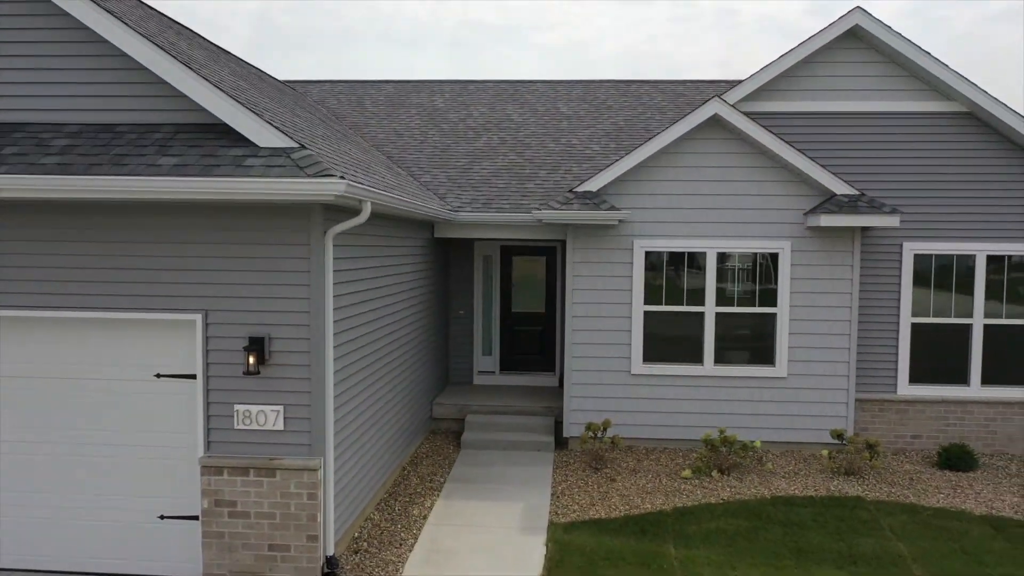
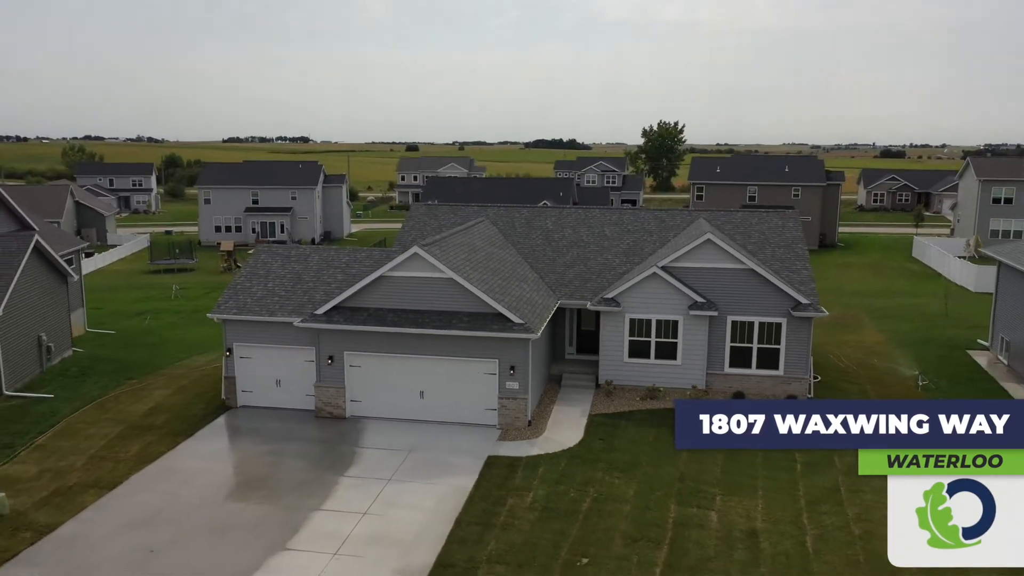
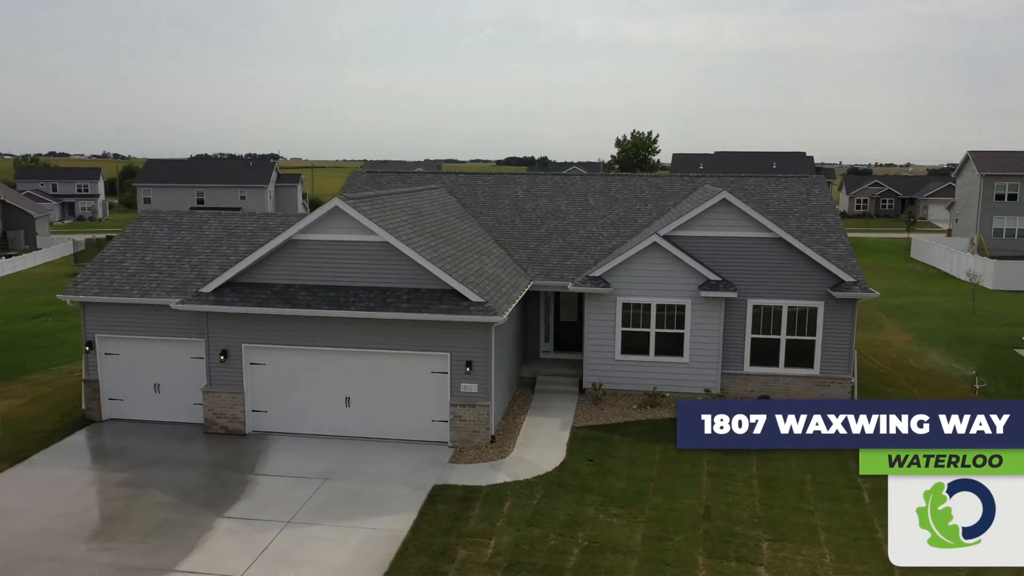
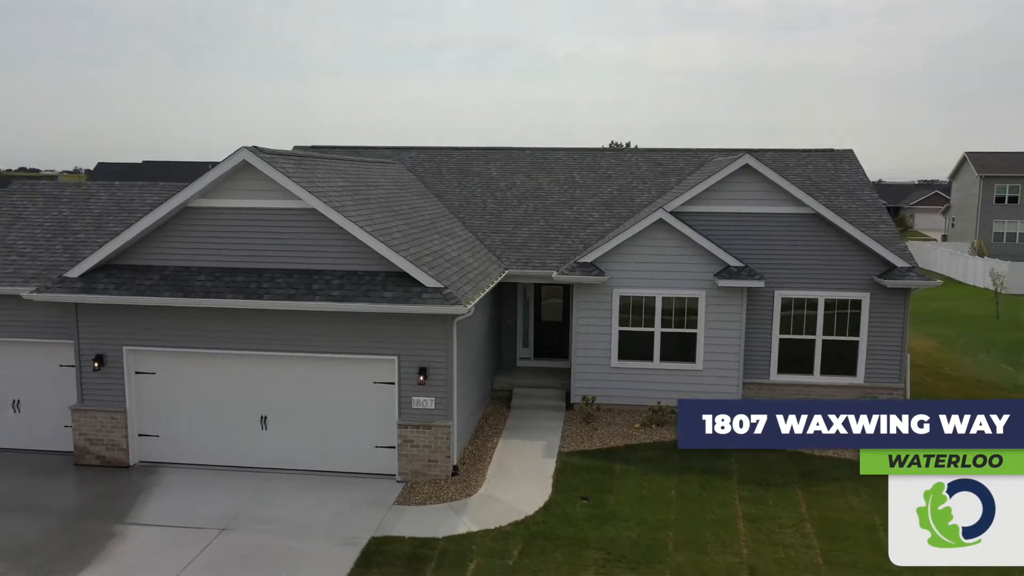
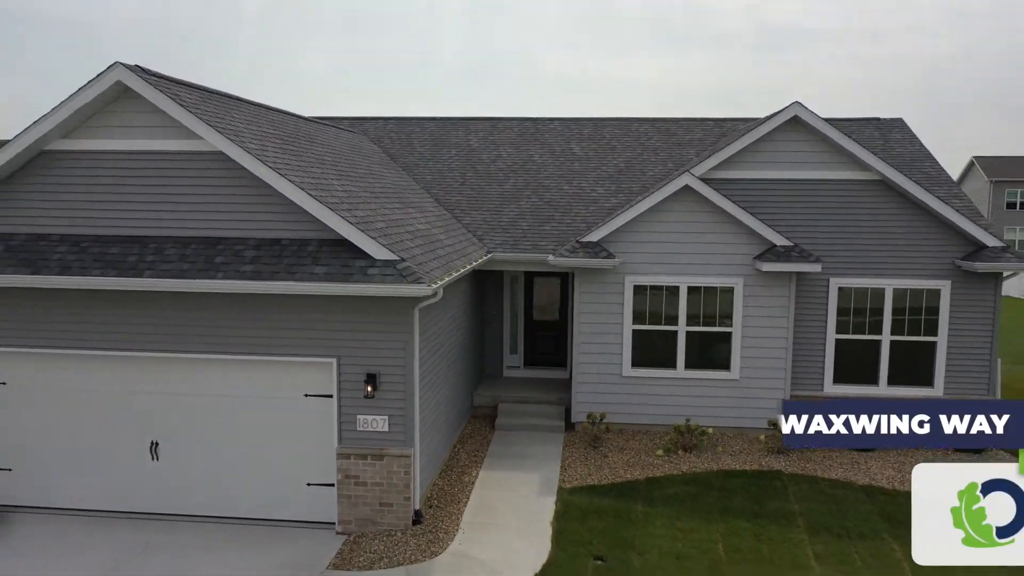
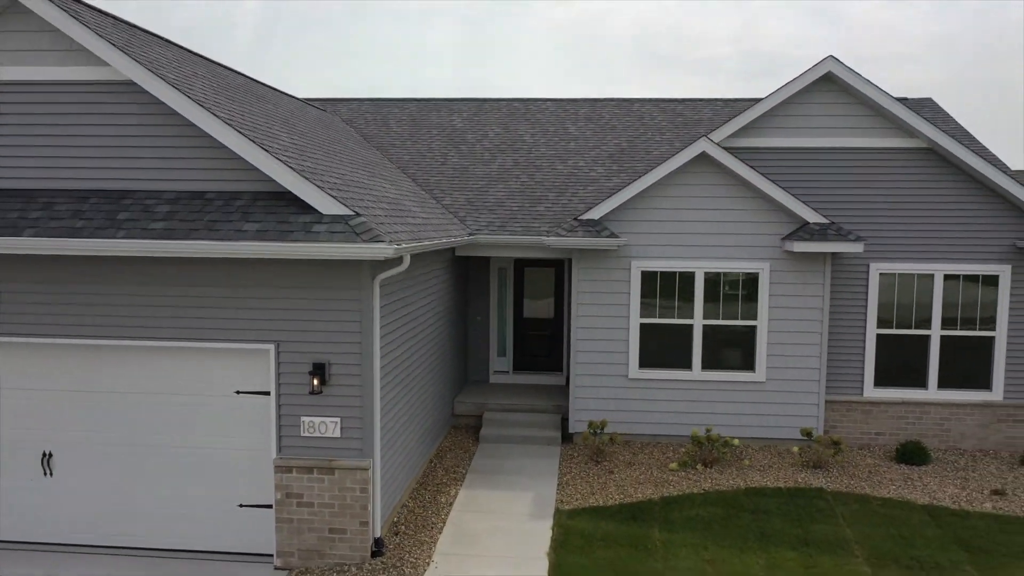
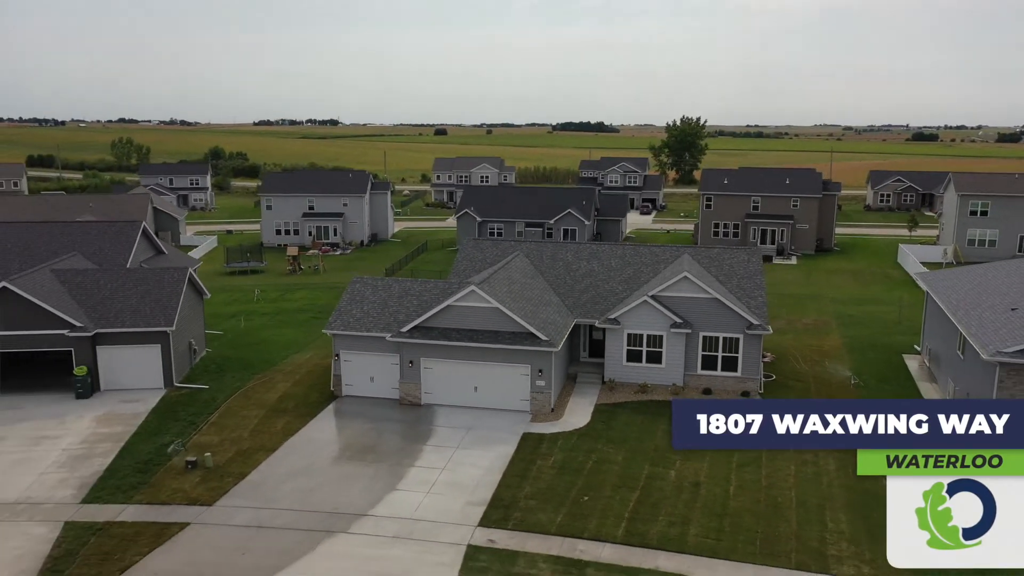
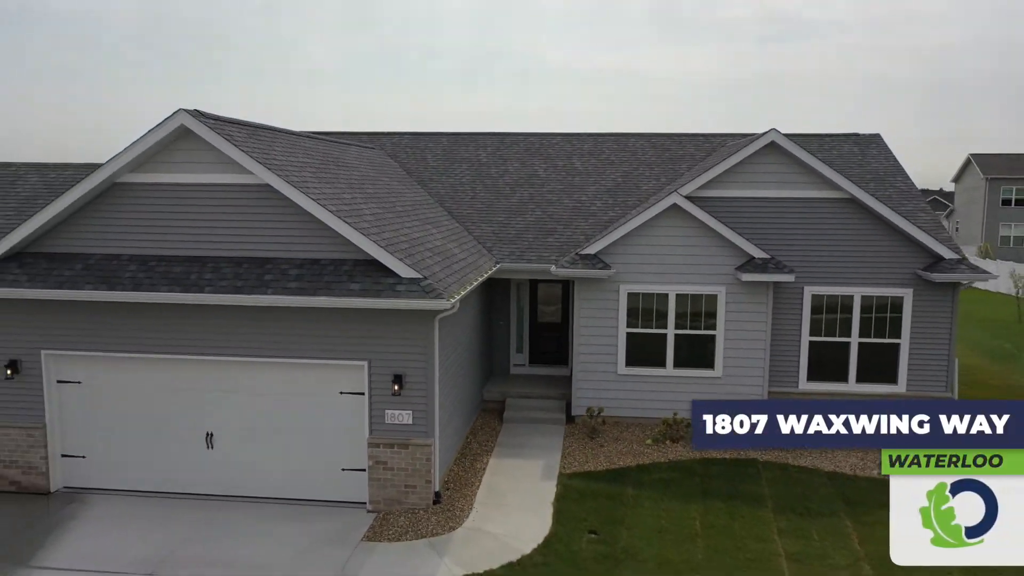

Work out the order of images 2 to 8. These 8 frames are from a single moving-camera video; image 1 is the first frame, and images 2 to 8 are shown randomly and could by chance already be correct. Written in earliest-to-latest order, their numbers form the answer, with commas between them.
6, 5, 8, 4, 3, 2, 7
